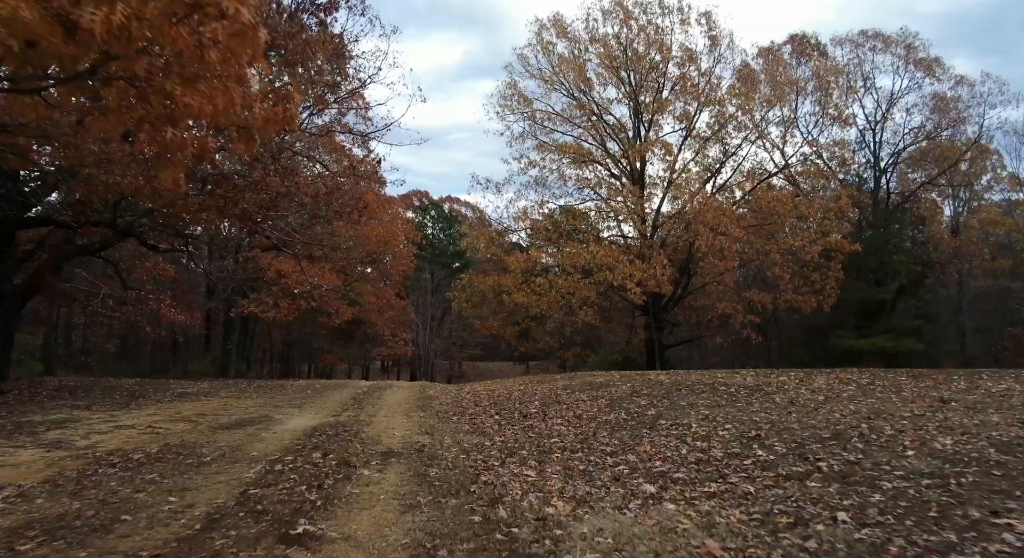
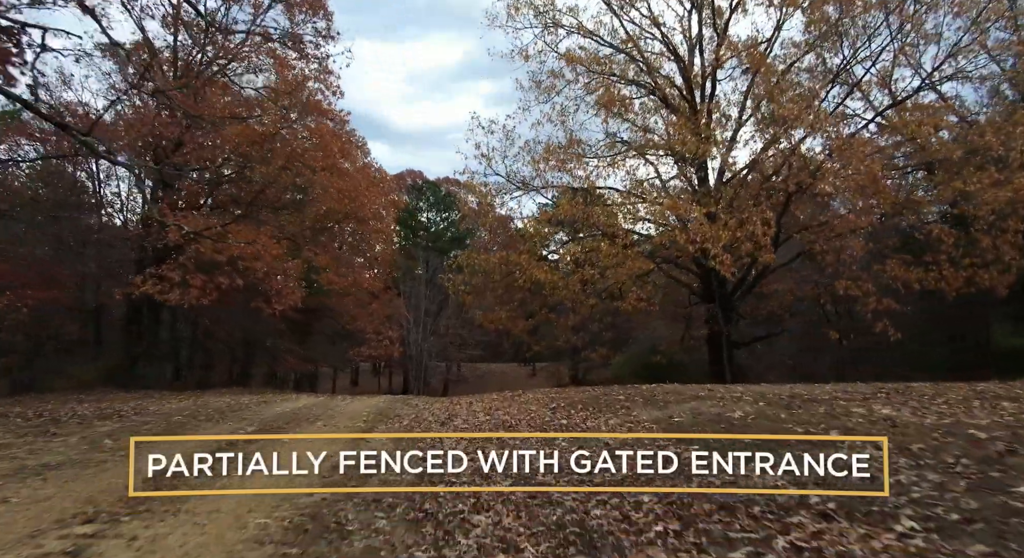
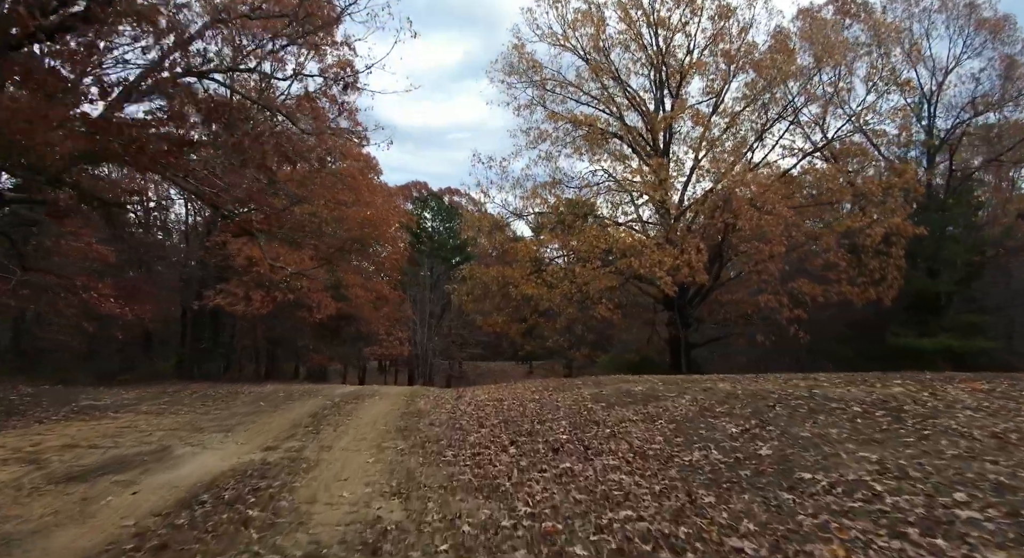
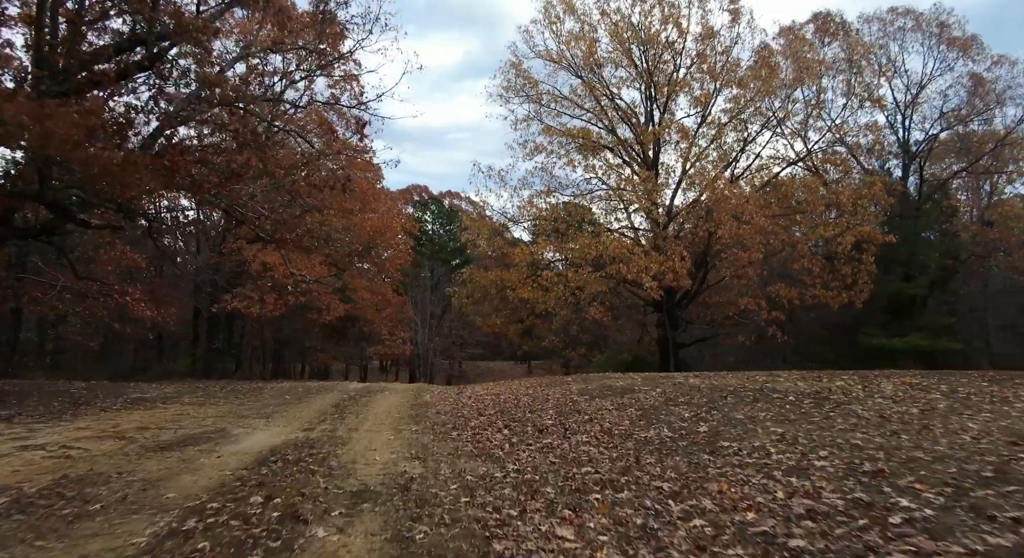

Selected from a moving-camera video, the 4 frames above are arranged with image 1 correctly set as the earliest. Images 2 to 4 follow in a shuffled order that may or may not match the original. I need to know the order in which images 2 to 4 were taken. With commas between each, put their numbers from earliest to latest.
4, 3, 2
